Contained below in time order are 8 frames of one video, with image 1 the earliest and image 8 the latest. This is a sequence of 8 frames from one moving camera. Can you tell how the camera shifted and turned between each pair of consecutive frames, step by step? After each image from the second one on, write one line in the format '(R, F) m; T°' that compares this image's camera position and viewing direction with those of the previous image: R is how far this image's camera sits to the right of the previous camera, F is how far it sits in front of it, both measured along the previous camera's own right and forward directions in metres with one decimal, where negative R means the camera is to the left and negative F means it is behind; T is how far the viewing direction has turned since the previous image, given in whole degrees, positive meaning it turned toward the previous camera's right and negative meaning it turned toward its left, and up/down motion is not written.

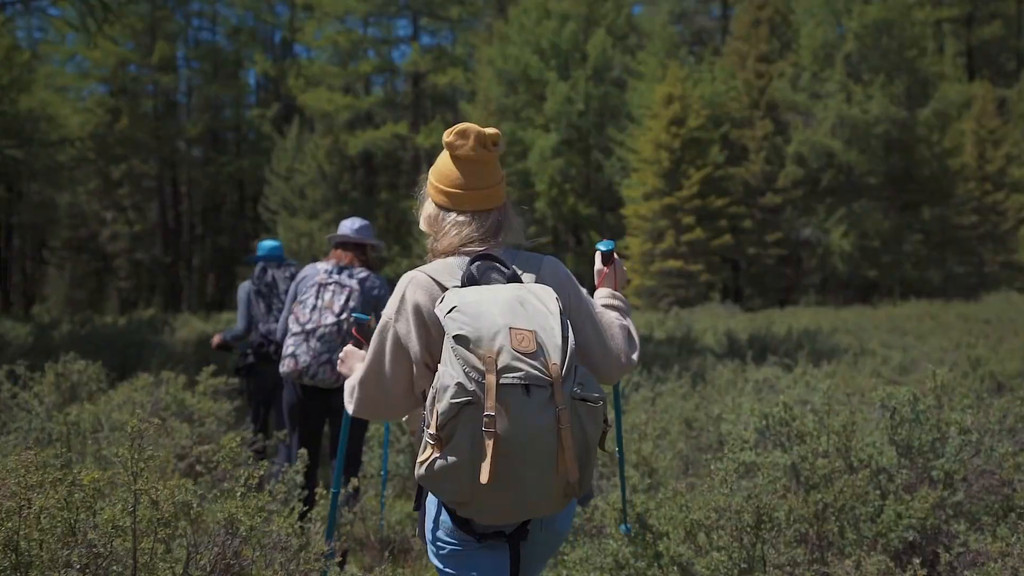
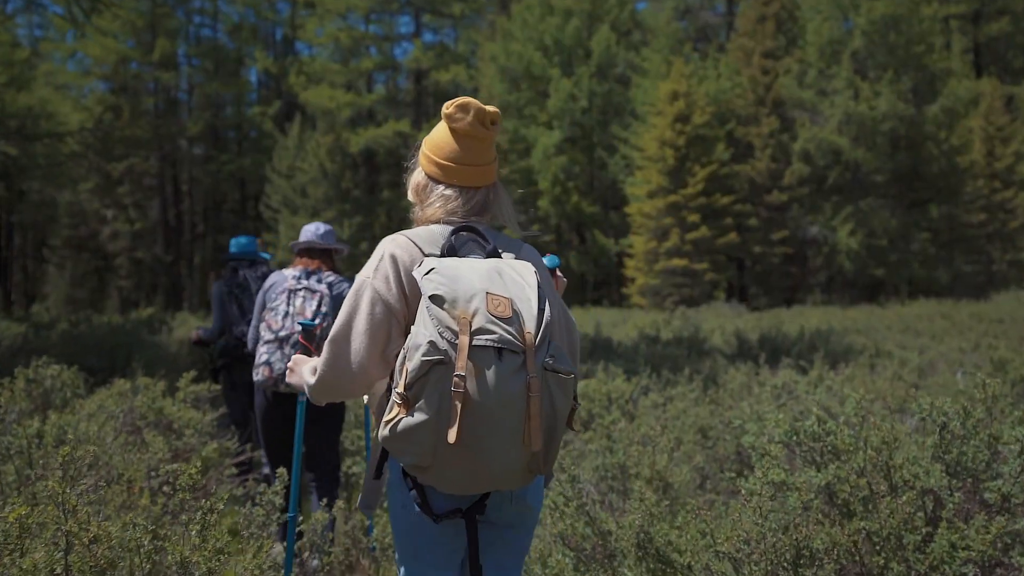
(0.0, +0.4) m; 0°
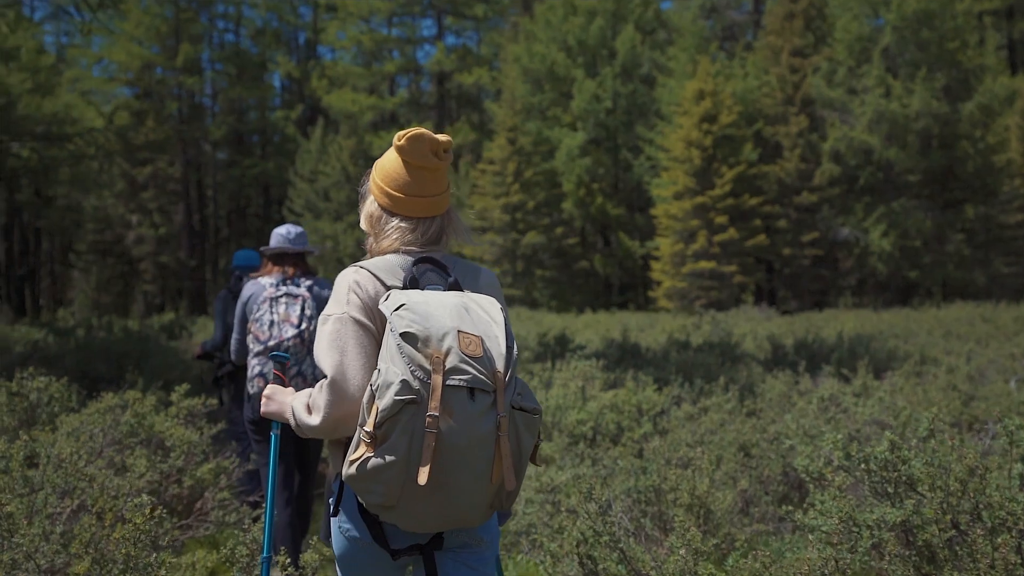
(0.0, +0.4) m; -2°
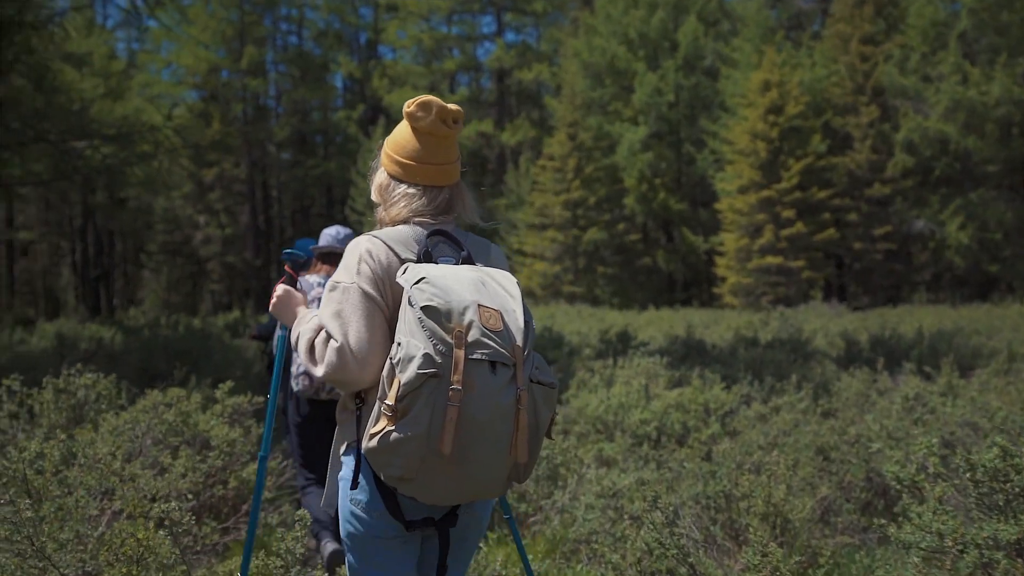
(0.0, +0.3) m; -4°
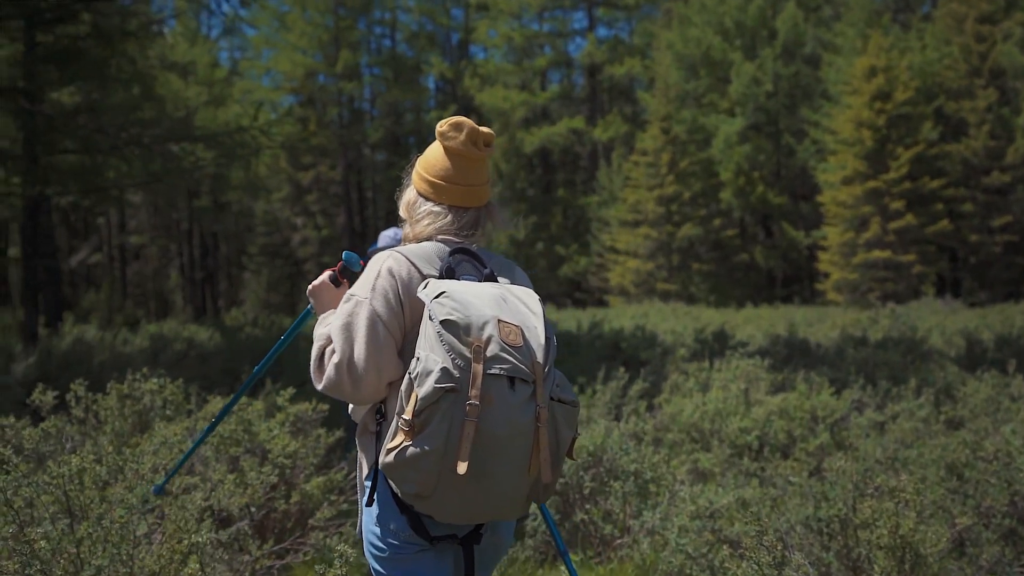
(+0.1, +0.4) m; -6°
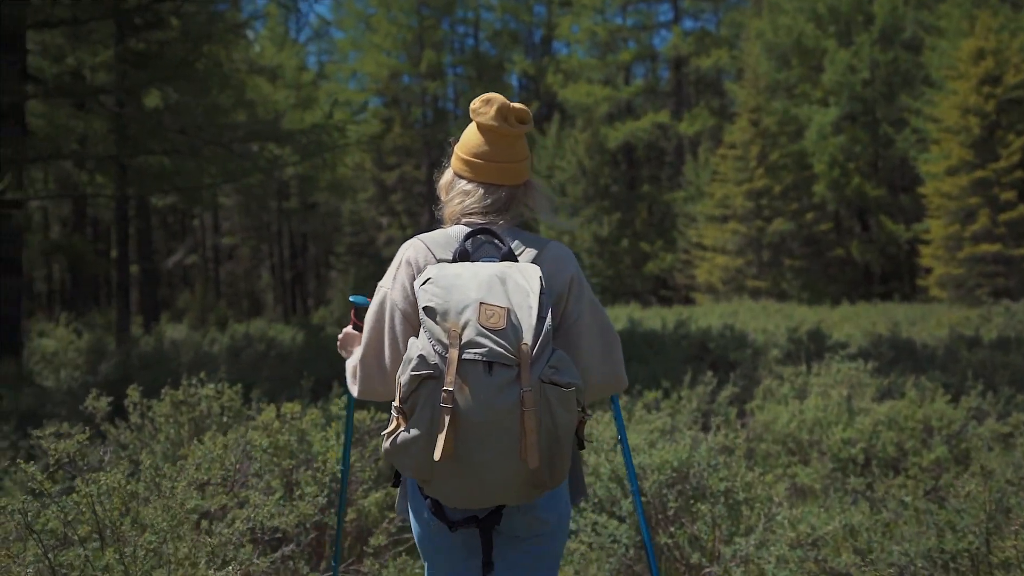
(0.0, +0.4) m; -6°
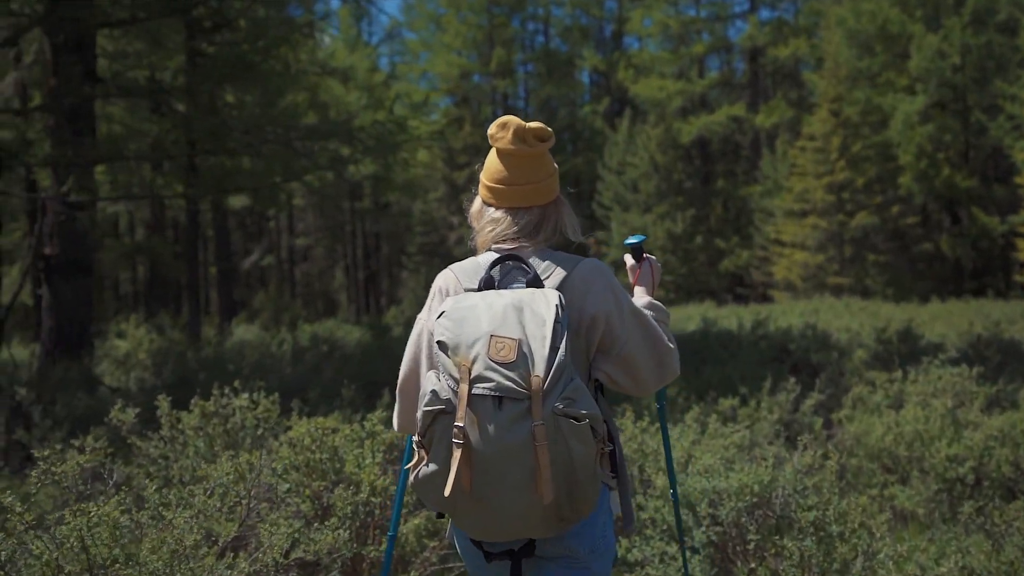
(+0.1, +0.4) m; -5°
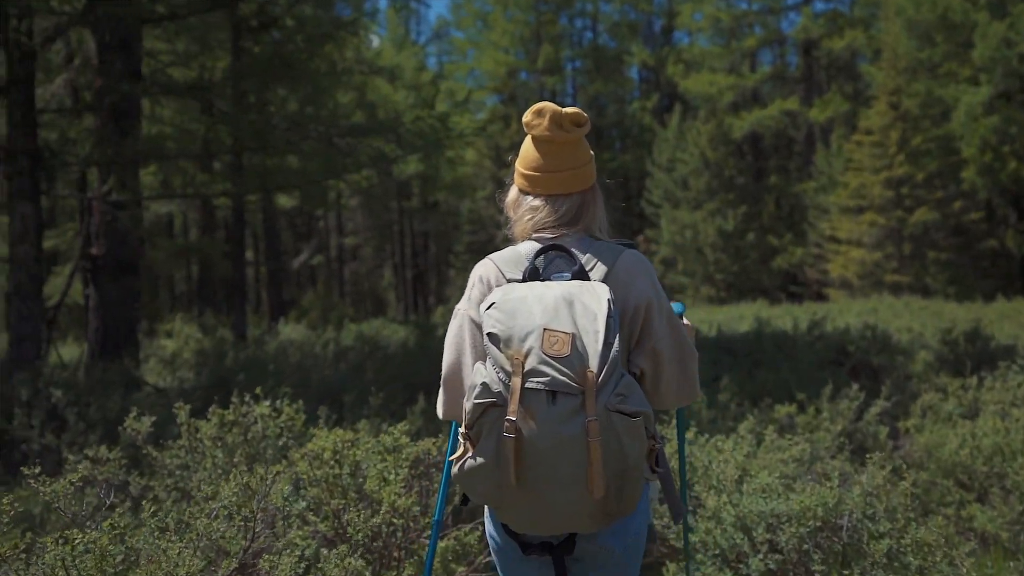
(0.0, +0.3) m; -3°
